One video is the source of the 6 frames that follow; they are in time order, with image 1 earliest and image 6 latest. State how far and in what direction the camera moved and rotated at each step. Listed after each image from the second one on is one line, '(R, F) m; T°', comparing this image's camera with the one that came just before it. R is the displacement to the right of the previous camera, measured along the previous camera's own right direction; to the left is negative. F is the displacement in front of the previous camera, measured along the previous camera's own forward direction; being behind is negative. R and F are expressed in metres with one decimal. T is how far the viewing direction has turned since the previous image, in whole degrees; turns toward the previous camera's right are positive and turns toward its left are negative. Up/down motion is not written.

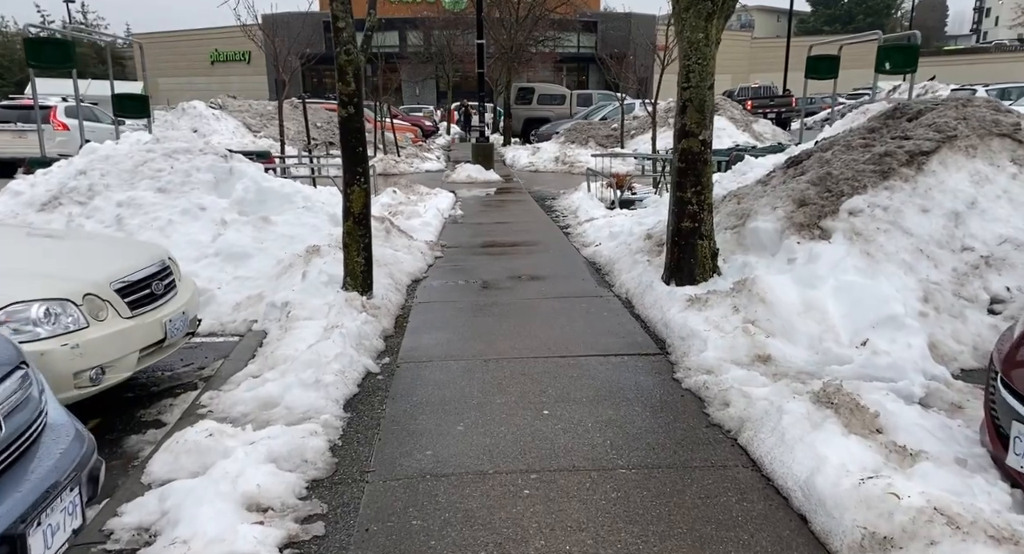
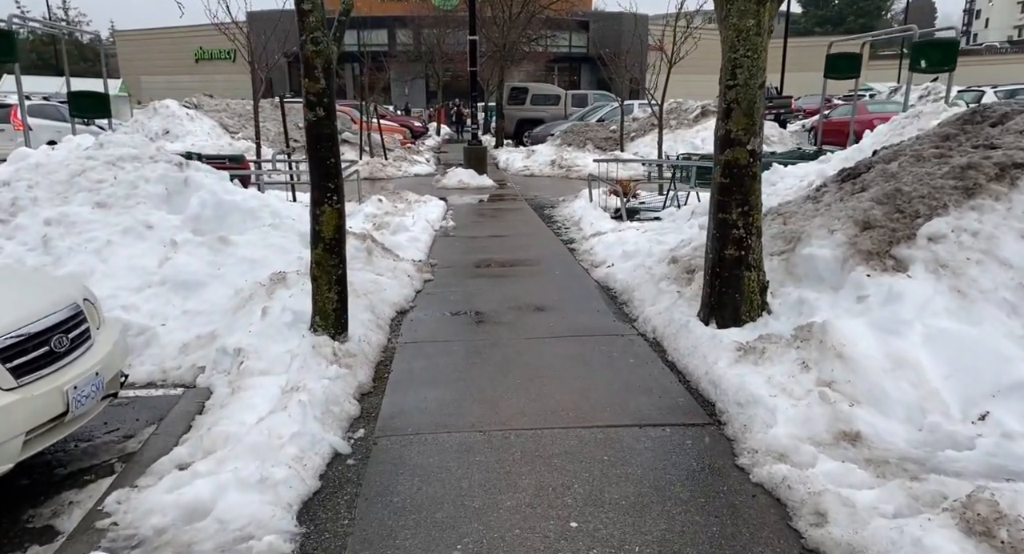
(-0.1, +1.1) m; +1°
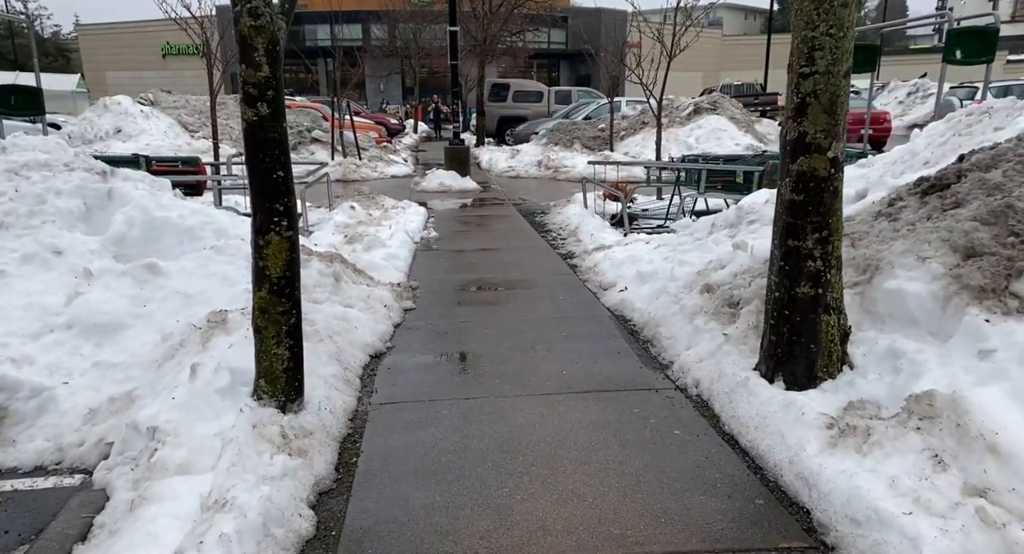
(-0.1, +1.2) m; +2°
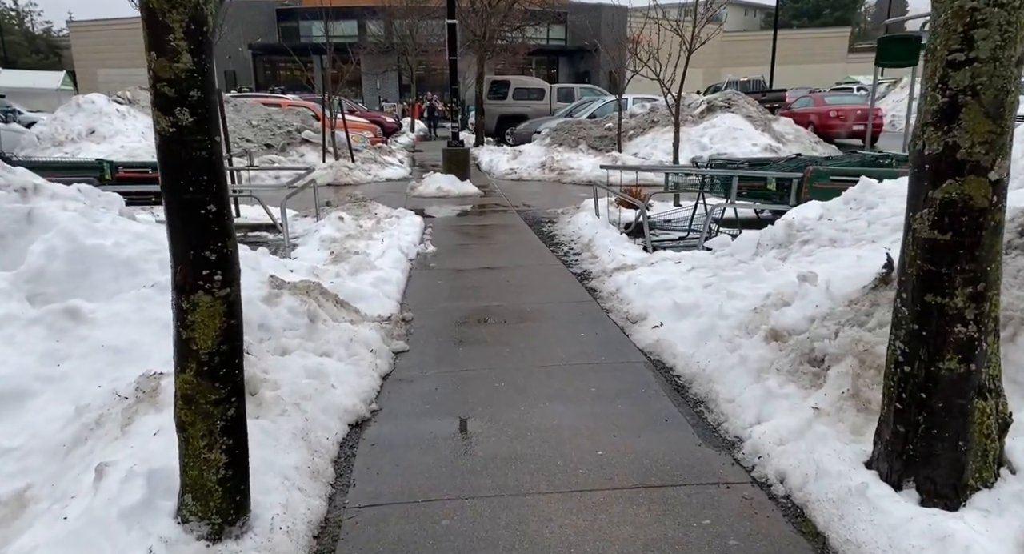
(-0.1, +1.1) m; 0°
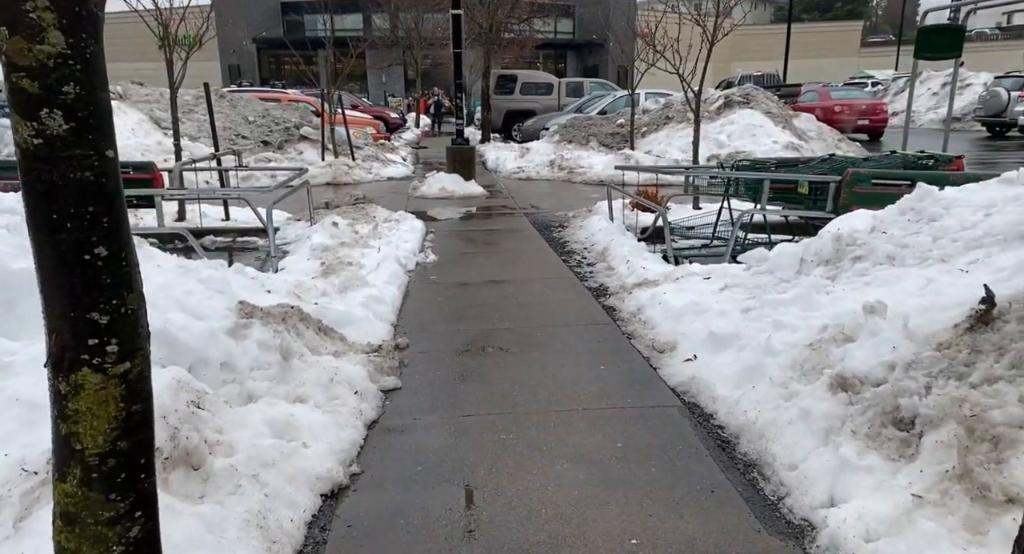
(0.0, +0.8) m; 0°
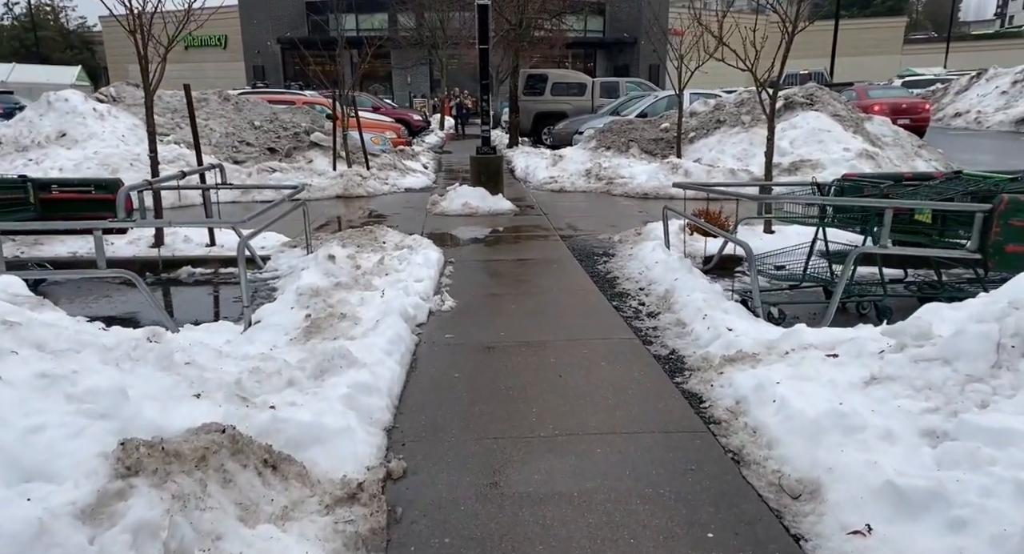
(-0.1, +1.9) m; -2°
